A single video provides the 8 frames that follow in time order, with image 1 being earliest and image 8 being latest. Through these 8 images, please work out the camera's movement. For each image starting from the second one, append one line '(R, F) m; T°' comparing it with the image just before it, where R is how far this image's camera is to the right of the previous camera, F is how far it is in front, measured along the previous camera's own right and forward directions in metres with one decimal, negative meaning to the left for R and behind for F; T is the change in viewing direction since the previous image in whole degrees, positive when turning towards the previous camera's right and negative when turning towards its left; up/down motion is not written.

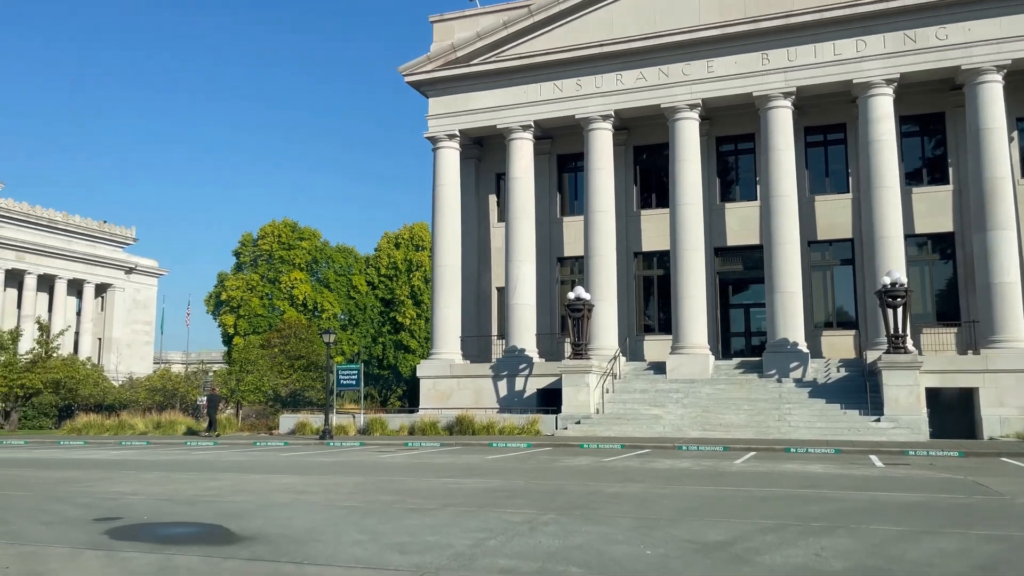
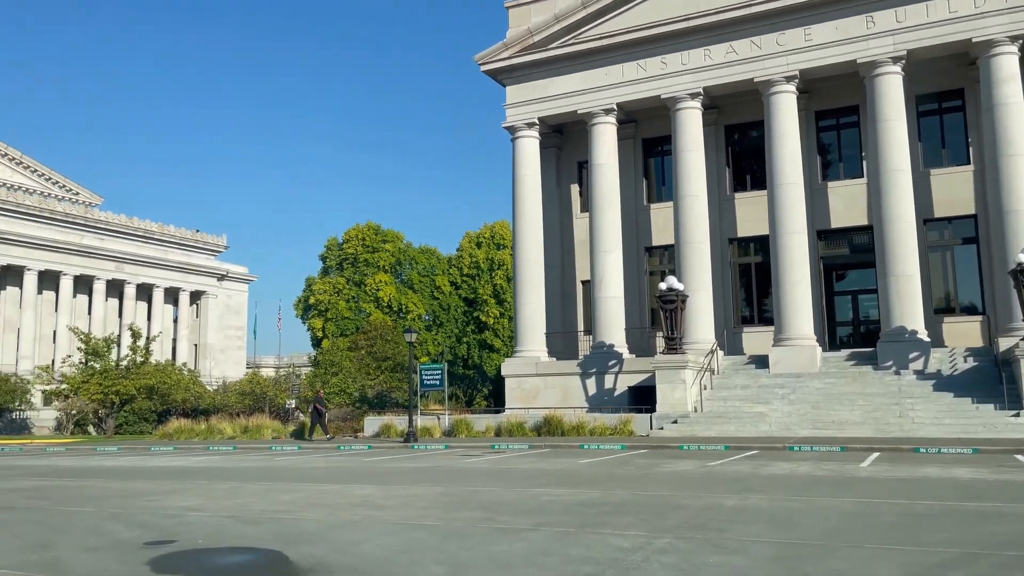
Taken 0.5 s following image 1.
(-0.1, +1.1) m; -6°
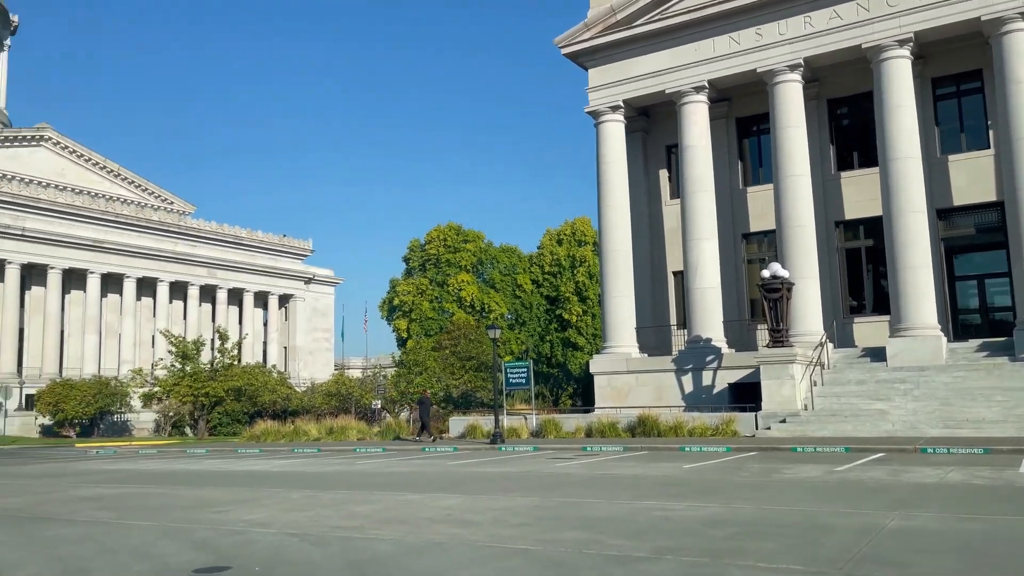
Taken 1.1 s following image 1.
(-0.2, +1.1) m; -6°
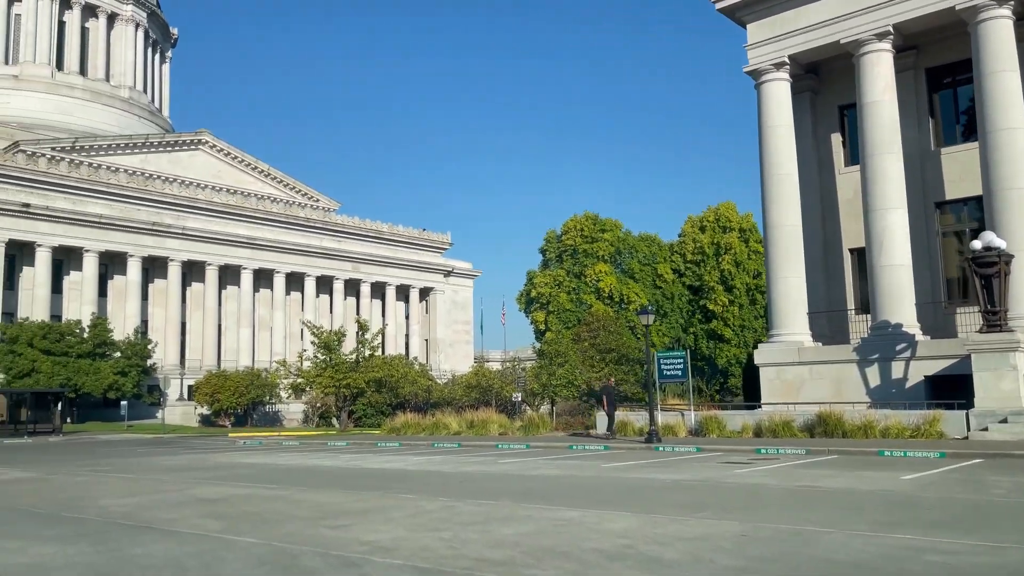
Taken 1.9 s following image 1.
(-0.4, +1.8) m; -10°
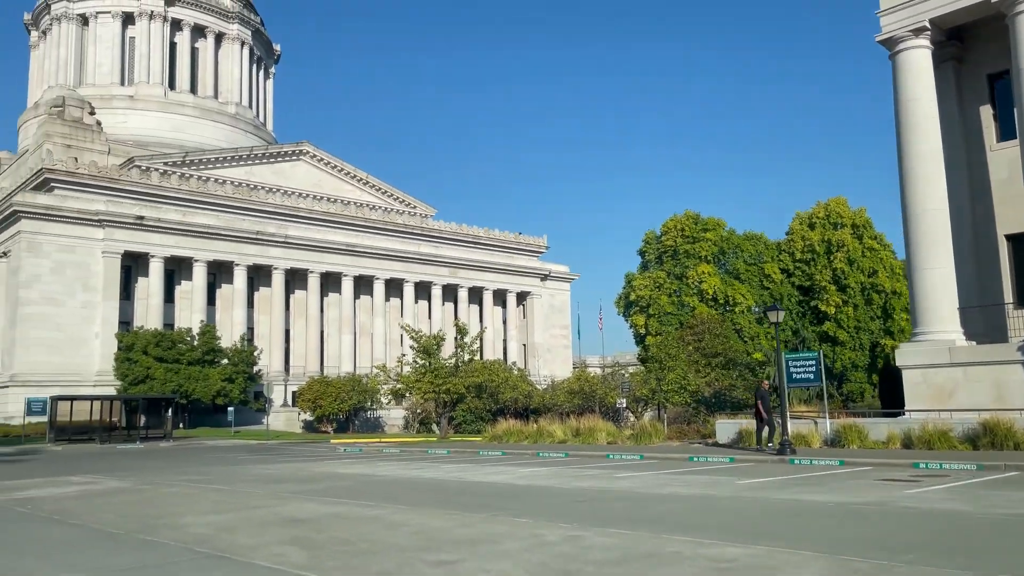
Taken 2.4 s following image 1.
(-0.3, +1.3) m; -7°
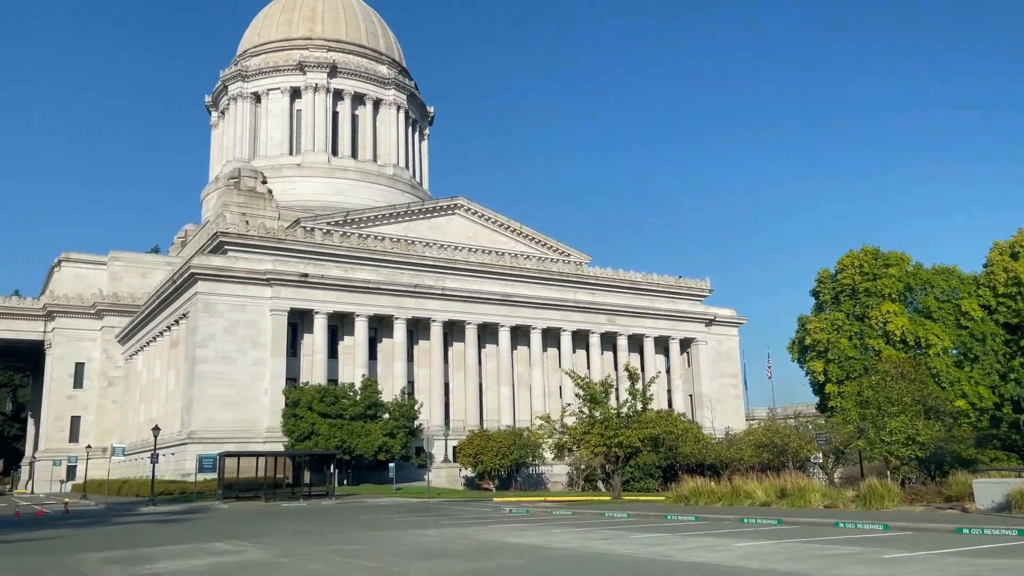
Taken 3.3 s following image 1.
(-0.7, +2.5) m; -11°
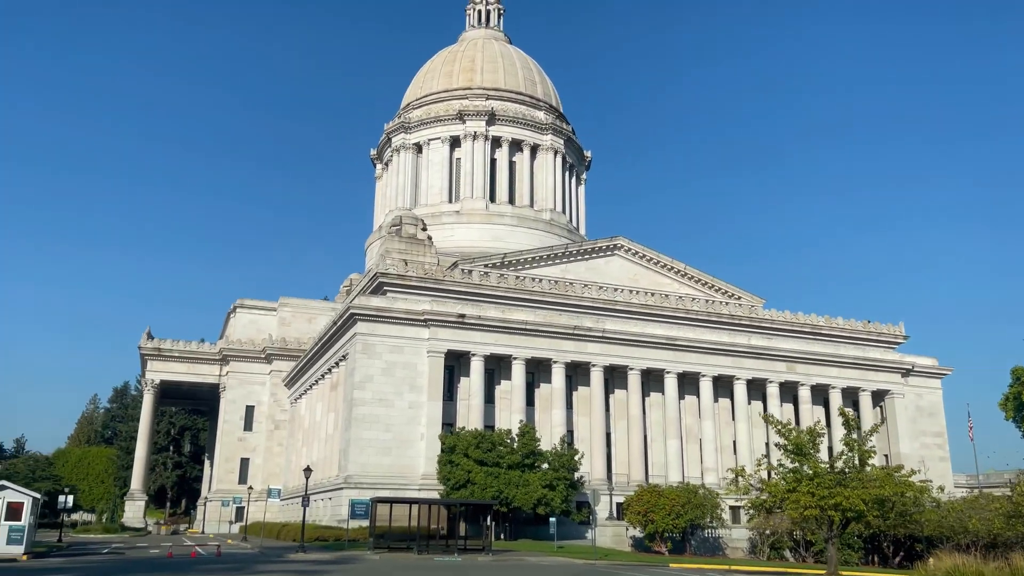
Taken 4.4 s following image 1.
(-0.8, +3.2) m; -11°
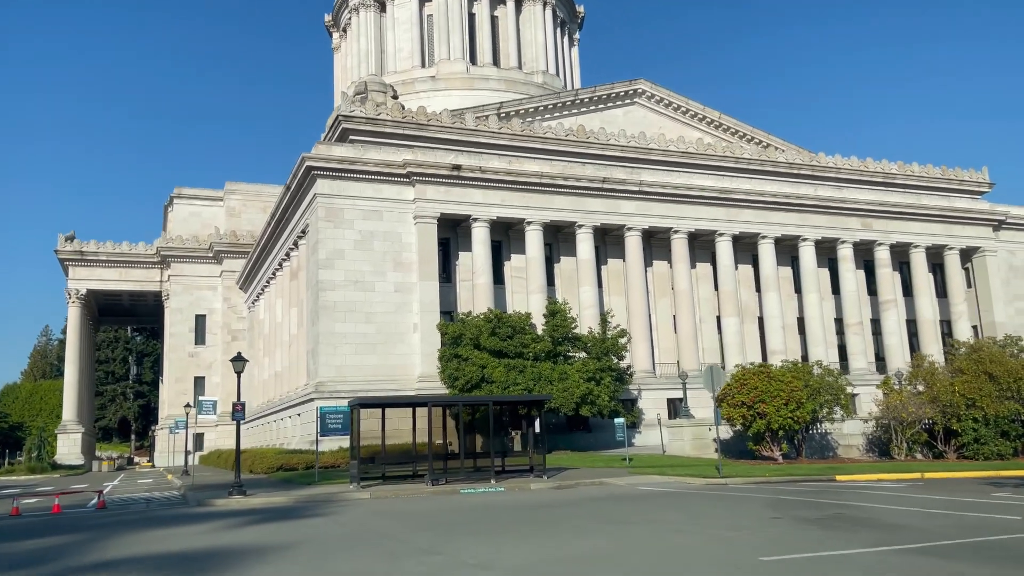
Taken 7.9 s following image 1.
(-2.0, +12.0) m; +2°
